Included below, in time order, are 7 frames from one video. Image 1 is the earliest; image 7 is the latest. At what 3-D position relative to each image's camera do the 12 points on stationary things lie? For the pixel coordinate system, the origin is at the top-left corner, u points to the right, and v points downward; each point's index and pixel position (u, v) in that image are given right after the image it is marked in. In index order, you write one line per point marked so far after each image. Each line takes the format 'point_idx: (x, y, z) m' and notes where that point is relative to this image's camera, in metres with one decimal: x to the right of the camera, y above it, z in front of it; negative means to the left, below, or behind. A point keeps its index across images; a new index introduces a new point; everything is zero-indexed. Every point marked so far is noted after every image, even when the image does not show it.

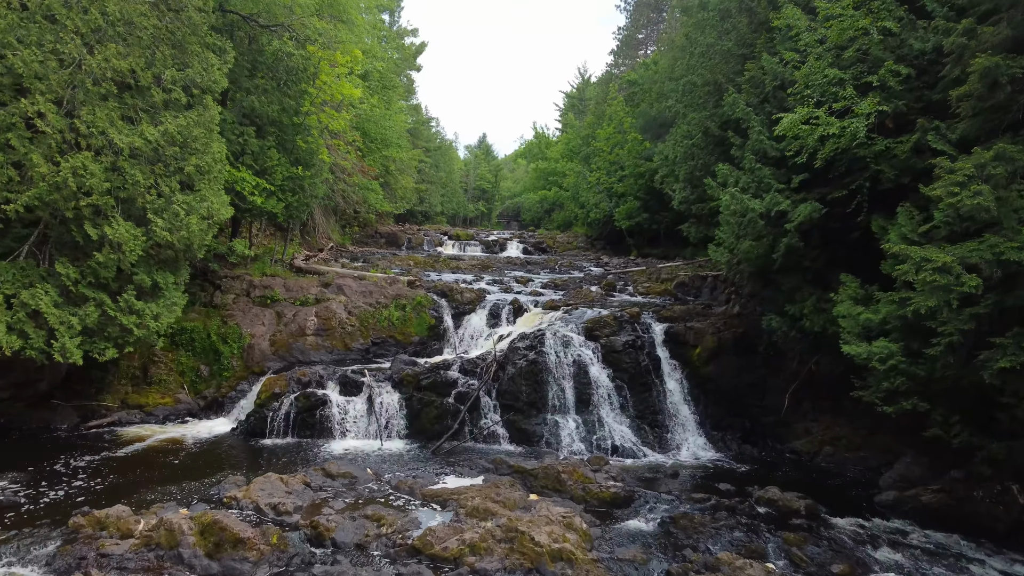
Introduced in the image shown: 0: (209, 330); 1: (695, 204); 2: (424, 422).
0: (-6.2, -0.9, +14.9) m
1: (+4.4, +2.0, +17.5) m
2: (-1.6, -2.5, +13.3) m
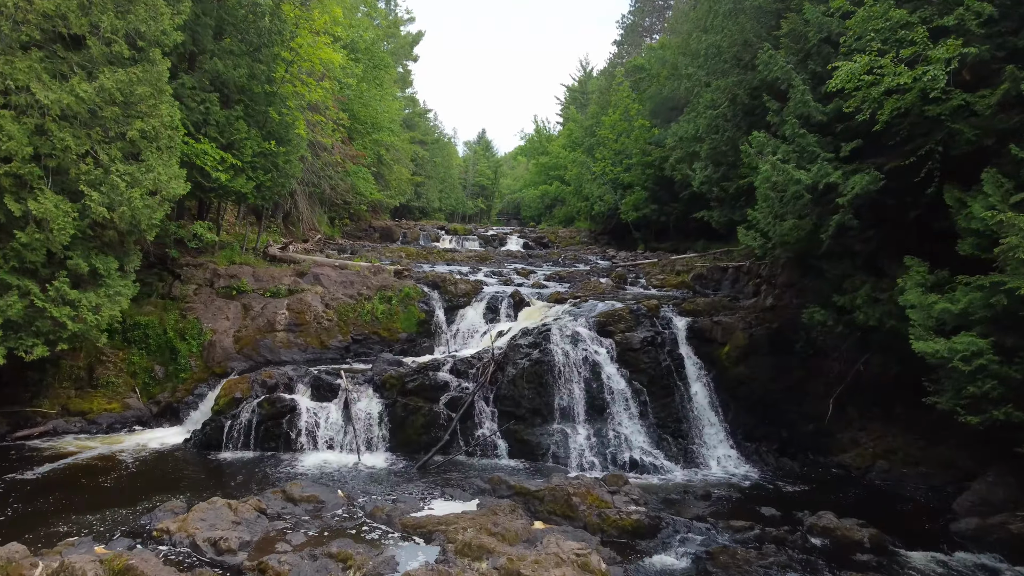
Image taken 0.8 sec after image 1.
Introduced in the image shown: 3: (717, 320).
0: (-6.2, -0.7, +12.9) m
1: (+4.4, +2.2, +15.6) m
2: (-1.6, -2.3, +11.3) m
3: (+3.8, -0.6, +13.2) m
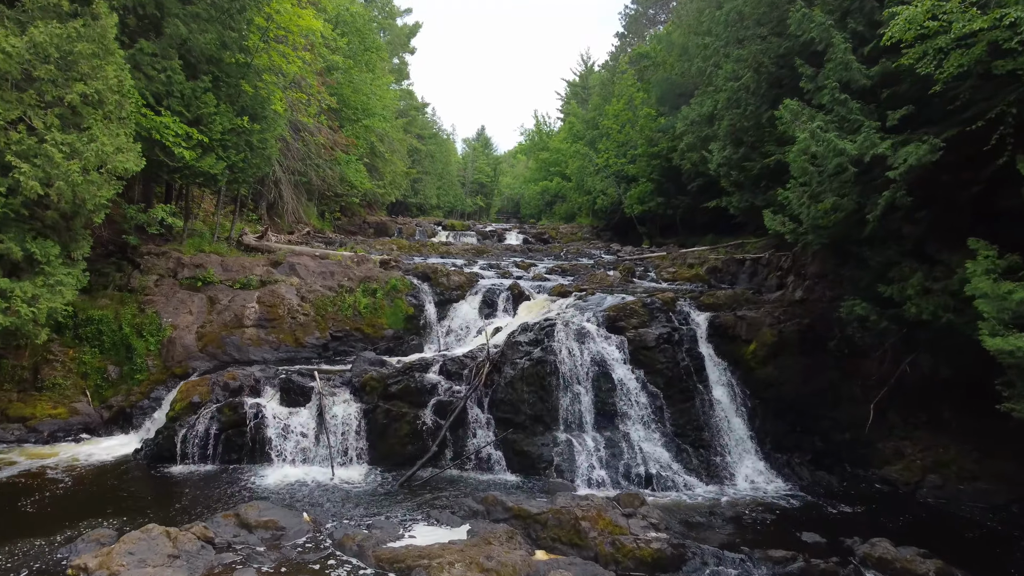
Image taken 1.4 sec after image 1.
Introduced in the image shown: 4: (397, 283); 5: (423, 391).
0: (-6.2, -0.5, +11.5) m
1: (+4.4, +2.4, +14.1) m
2: (-1.7, -2.1, +9.9) m
3: (+3.7, -0.4, +11.7) m
4: (-2.2, +0.1, +13.6) m
5: (-1.3, -1.5, +10.3) m
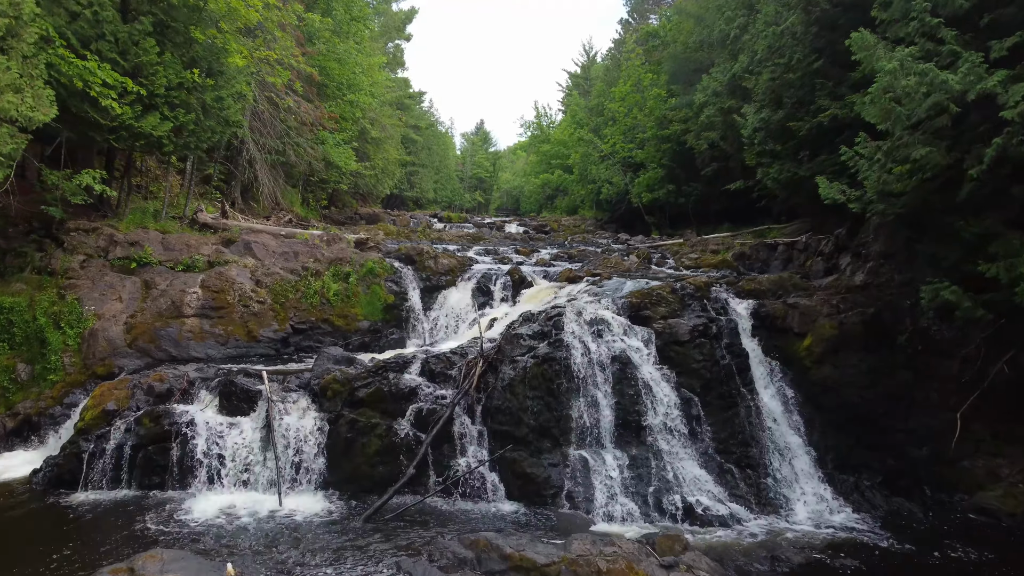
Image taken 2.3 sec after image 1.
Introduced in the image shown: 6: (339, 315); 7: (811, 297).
0: (-6.3, -0.3, +9.3) m
1: (+4.4, +2.6, +12.0) m
2: (-1.7, -1.9, +7.7) m
3: (+3.7, -0.2, +9.6) m
4: (-2.2, +0.4, +11.5) m
5: (-1.3, -1.2, +8.2) m
6: (-2.6, -0.4, +10.8) m
7: (+4.0, -0.1, +9.6) m
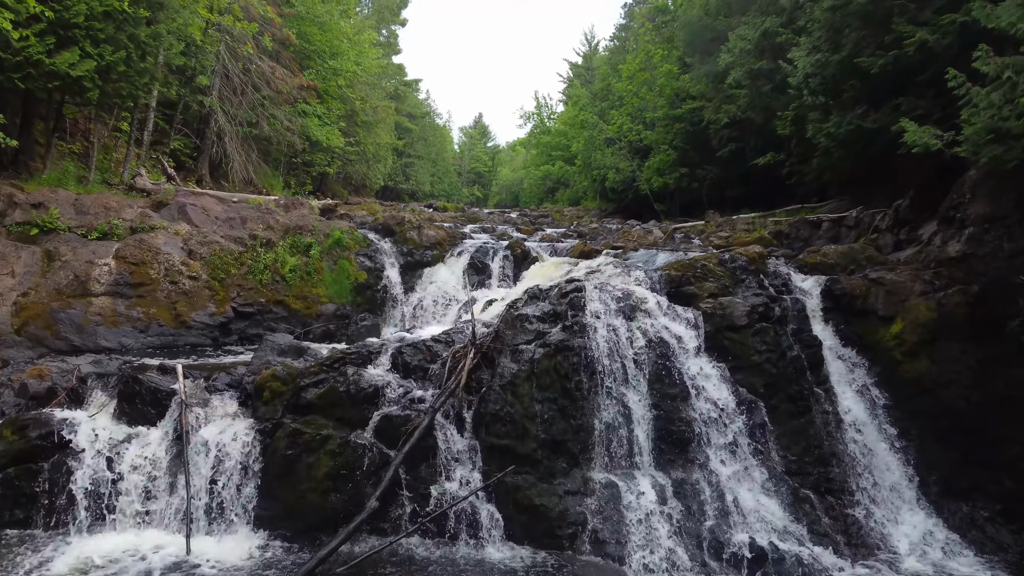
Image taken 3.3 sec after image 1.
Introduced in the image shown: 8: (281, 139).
0: (-6.2, 0.0, +7.2) m
1: (+4.4, +2.9, +9.9) m
2: (-1.7, -1.6, +5.6) m
3: (+3.7, +0.1, +7.5) m
4: (-2.2, +0.7, +9.4) m
5: (-1.3, -0.9, +6.0) m
6: (-2.6, -0.1, +8.6) m
7: (+4.0, +0.2, +7.5) m
8: (-6.2, +4.0, +19.2) m
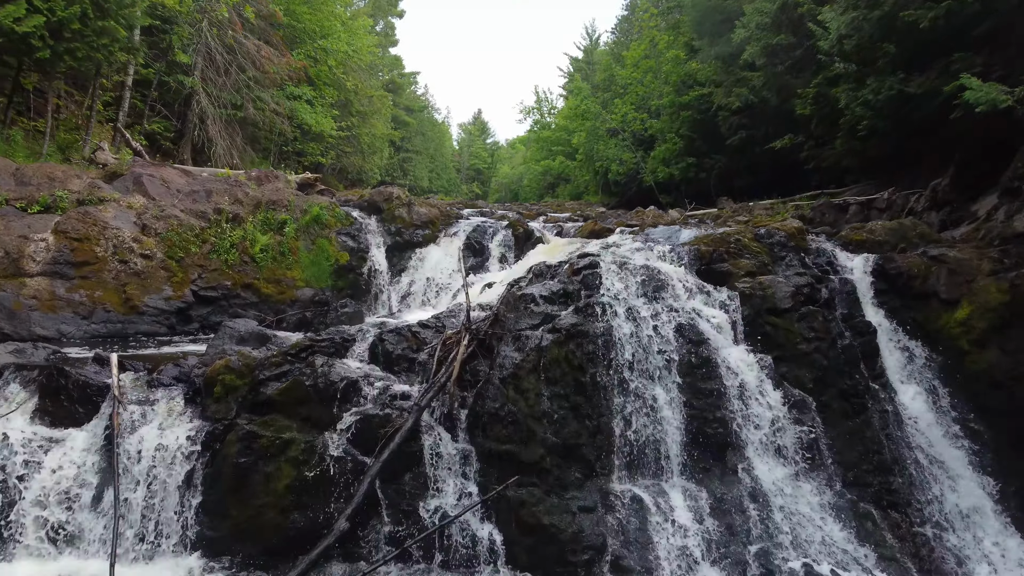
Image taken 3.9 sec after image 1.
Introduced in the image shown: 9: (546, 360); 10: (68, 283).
0: (-6.2, +0.2, +6.2) m
1: (+4.4, +3.1, +8.8) m
2: (-1.6, -1.4, +4.6) m
3: (+3.8, +0.3, +6.4) m
4: (-2.2, +0.8, +8.3) m
5: (-1.2, -0.7, +5.0) m
6: (-2.6, +0.1, +7.6) m
7: (+4.0, +0.3, +6.5) m
8: (-6.2, +4.2, +18.2) m
9: (+0.2, -0.5, +5.0) m
10: (-4.0, 0.0, +6.6) m
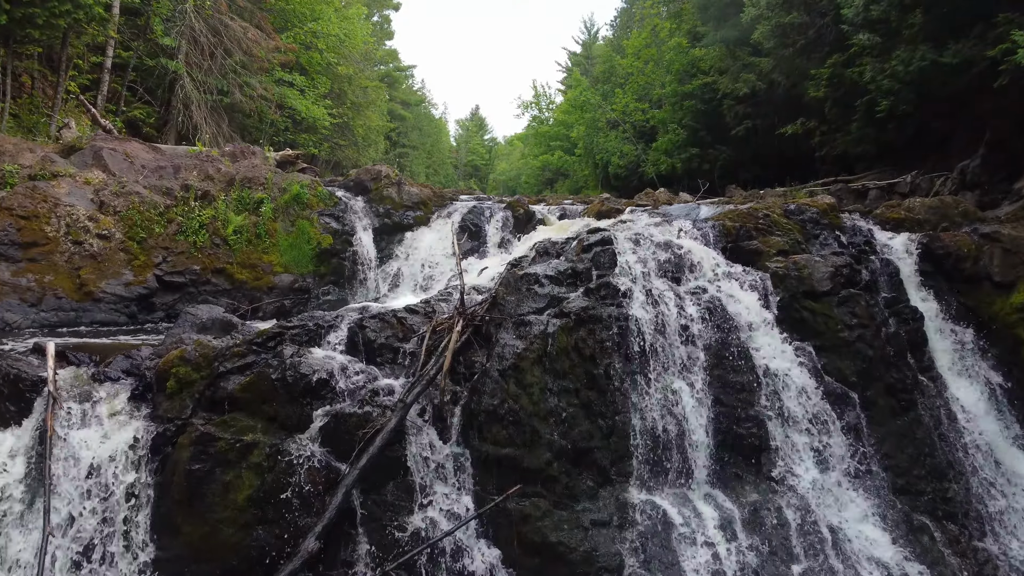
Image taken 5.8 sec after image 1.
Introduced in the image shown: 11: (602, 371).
0: (-6.2, +0.4, +5.5) m
1: (+4.4, +3.3, +8.2) m
2: (-1.6, -1.3, +3.9) m
3: (+3.8, +0.4, +5.7) m
4: (-2.2, +1.0, +7.6) m
5: (-1.2, -0.6, +4.3) m
6: (-2.6, +0.2, +6.9) m
7: (+4.0, +0.5, +5.8) m
8: (-6.2, +4.3, +17.5) m
9: (+0.2, -0.4, +4.3) m
10: (-4.0, +0.2, +5.9) m
11: (+0.5, -0.5, +4.3) m
